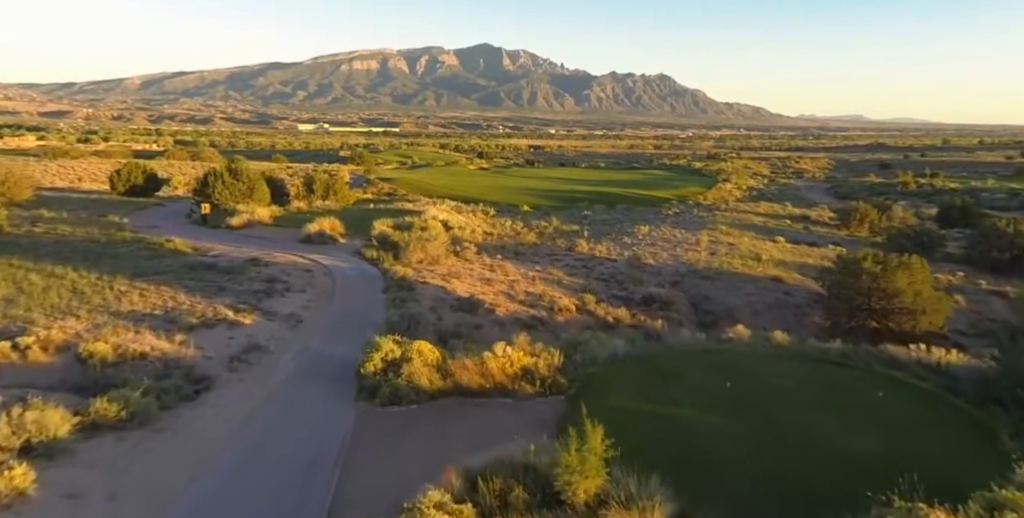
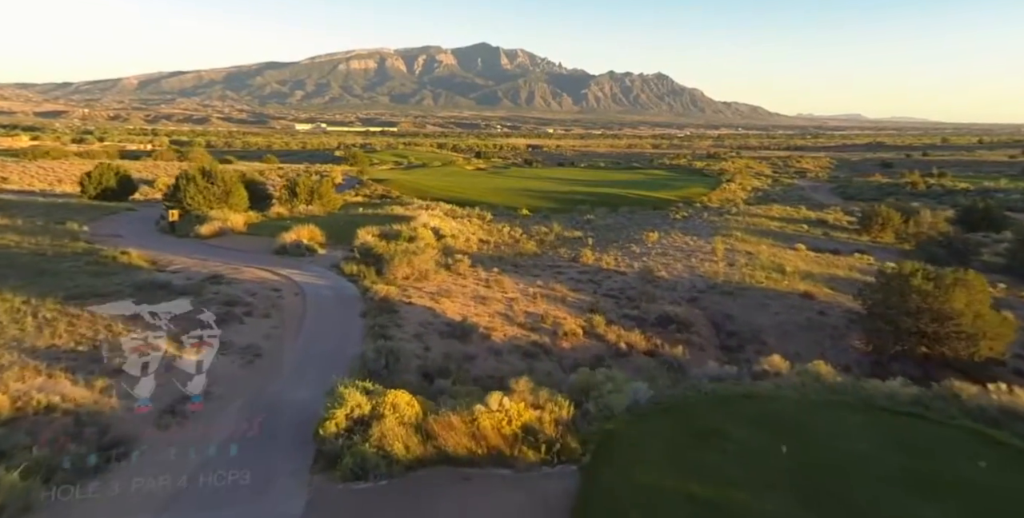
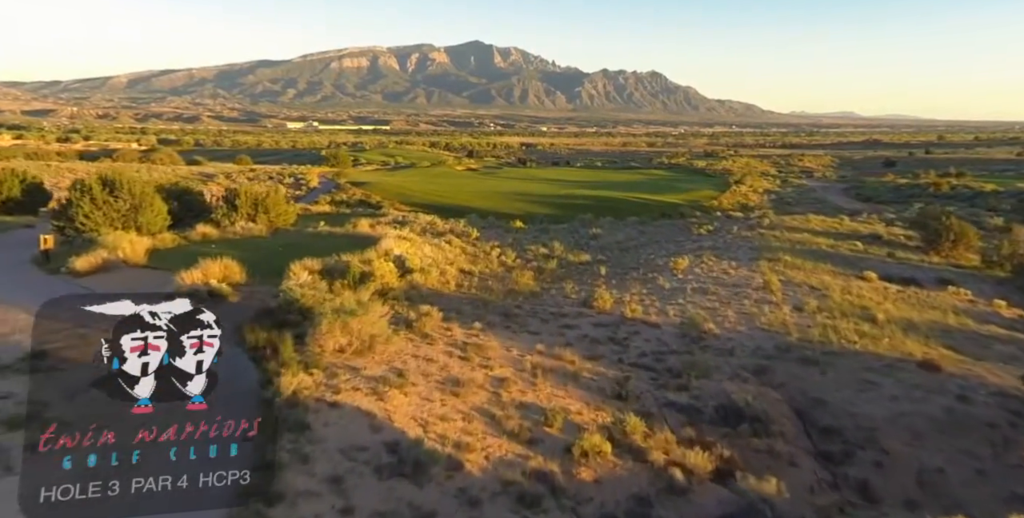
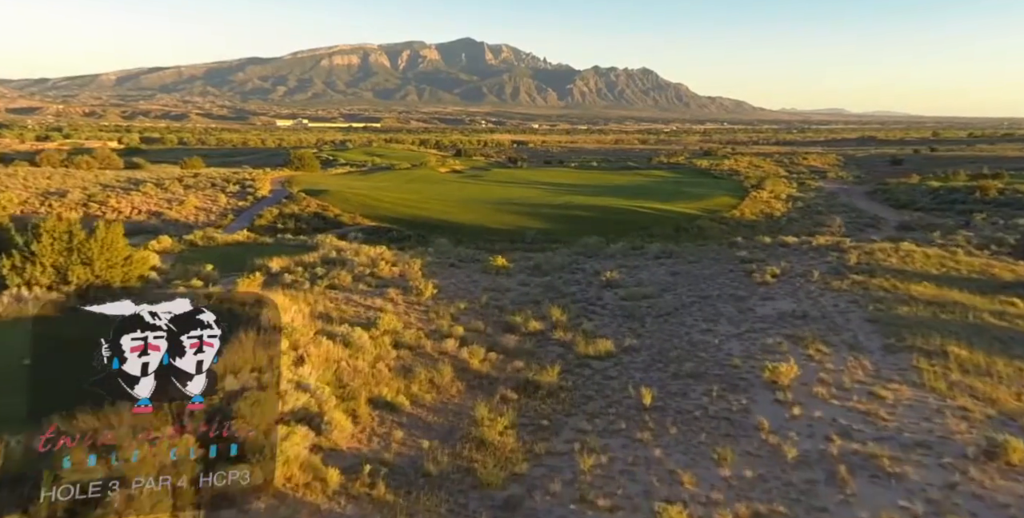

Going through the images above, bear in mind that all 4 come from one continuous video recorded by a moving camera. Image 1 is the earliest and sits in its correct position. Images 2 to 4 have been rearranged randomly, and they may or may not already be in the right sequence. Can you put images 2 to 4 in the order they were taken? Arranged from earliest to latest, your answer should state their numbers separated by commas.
2, 3, 4
